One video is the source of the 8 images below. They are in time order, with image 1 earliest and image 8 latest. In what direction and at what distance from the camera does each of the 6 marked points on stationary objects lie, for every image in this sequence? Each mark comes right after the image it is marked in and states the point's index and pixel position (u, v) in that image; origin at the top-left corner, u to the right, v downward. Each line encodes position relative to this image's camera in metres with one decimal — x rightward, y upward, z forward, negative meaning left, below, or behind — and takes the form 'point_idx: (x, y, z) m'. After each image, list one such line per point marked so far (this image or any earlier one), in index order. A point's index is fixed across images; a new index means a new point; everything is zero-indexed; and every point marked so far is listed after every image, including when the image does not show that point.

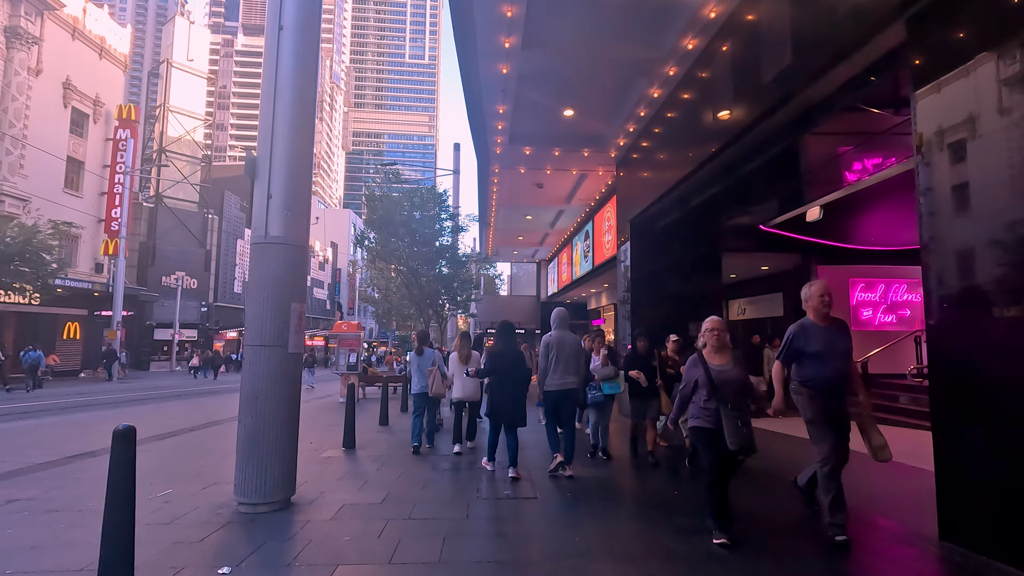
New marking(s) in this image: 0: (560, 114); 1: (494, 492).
0: (+1.0, +3.5, +11.3) m
1: (-0.2, -2.1, +5.7) m
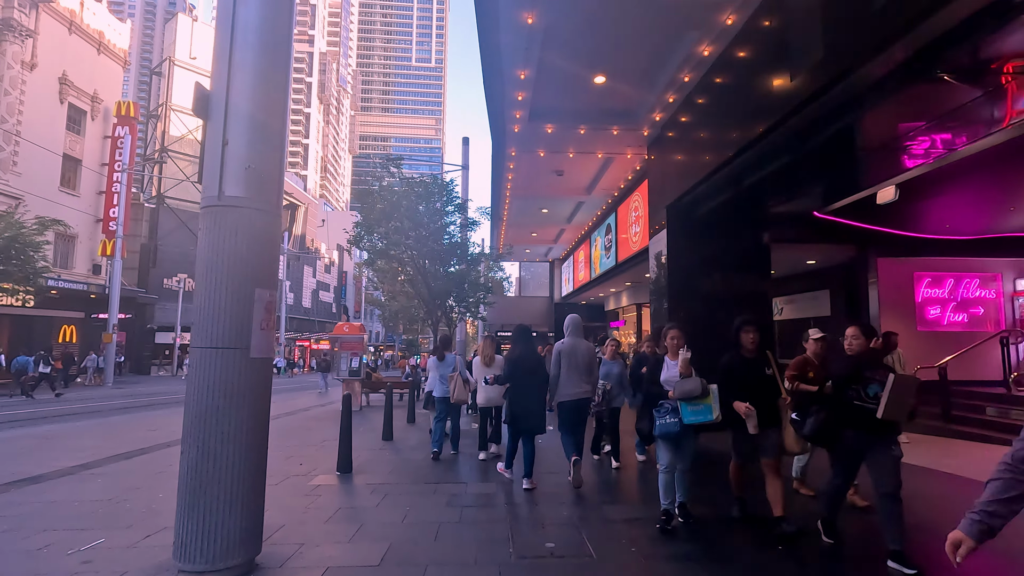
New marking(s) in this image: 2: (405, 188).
0: (+1.4, +3.6, +9.9) m
1: (+0.1, -2.0, +4.3) m
2: (-3.3, +3.2, +16.8) m
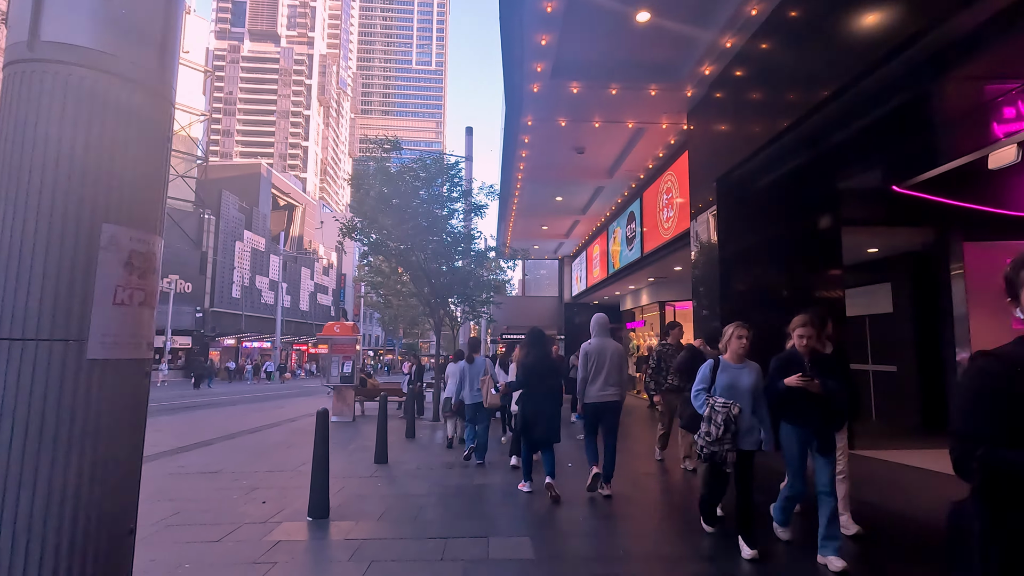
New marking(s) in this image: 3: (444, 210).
0: (+1.7, +3.8, +8.1) m
1: (+0.5, -1.7, +2.5) m
2: (-3.0, +3.3, +15.0) m
3: (-1.7, +2.1, +14.8) m
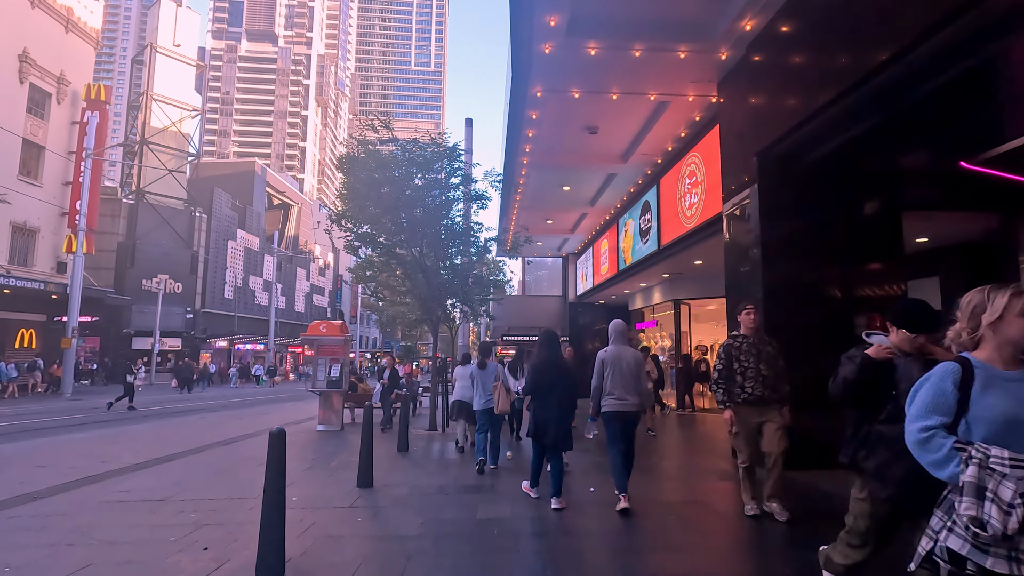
0: (+1.8, +3.9, +6.9) m
1: (+0.6, -1.6, +1.2) m
2: (-2.9, +3.4, +13.7) m
3: (-1.6, +2.2, +13.5) m
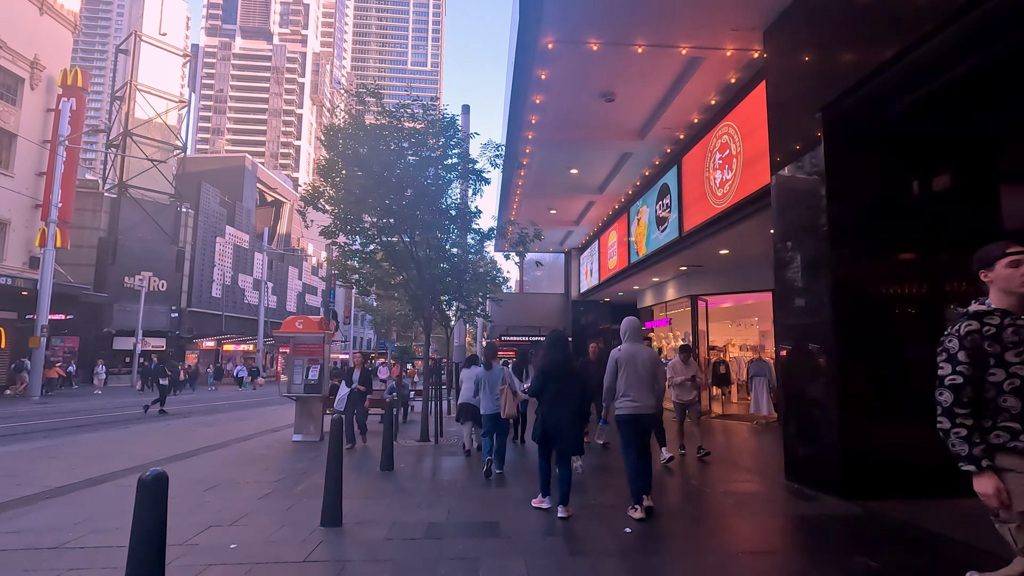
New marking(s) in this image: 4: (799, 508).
0: (+1.9, +4.1, +5.4) m
1: (+0.7, -1.4, -0.3) m
2: (-2.8, +3.6, +12.2) m
3: (-1.5, +2.4, +12.0) m
4: (+3.1, -2.4, +5.9) m
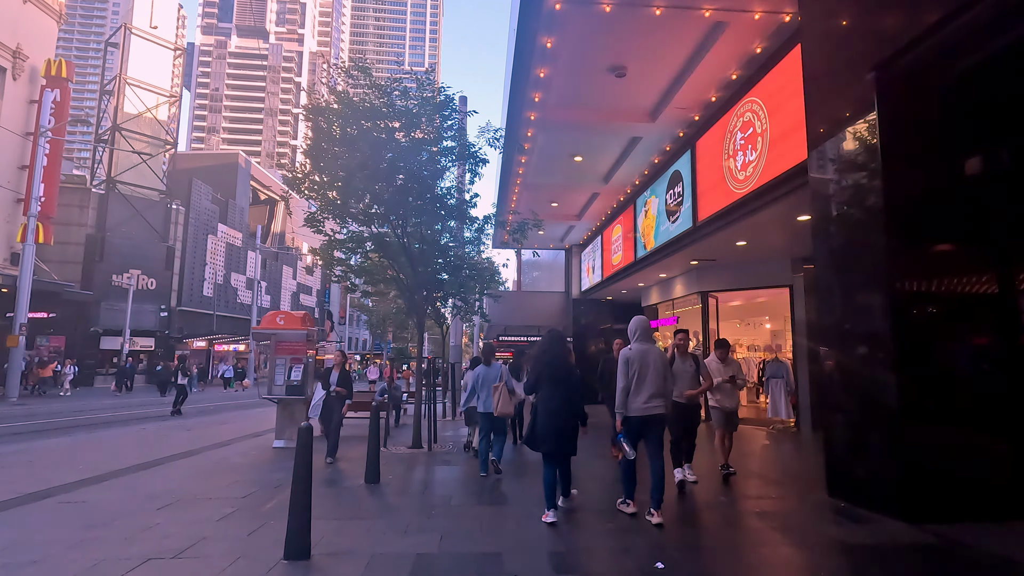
0: (+2.0, +4.3, +4.5) m
1: (+0.8, -1.2, -1.2) m
2: (-2.8, +3.7, +11.3) m
3: (-1.5, +2.5, +11.1) m
4: (+3.1, -2.2, +5.1) m
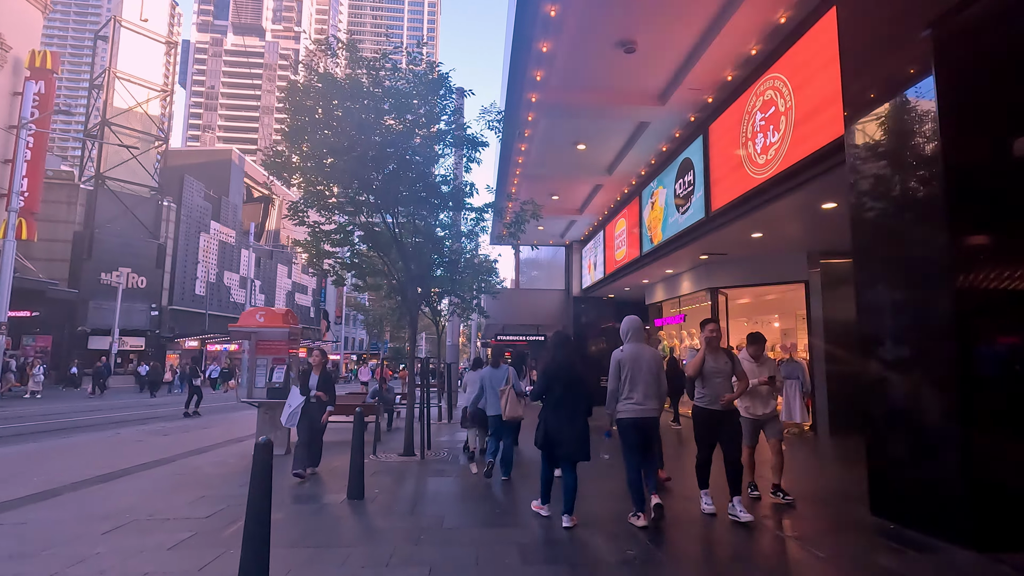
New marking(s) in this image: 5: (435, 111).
0: (+2.0, +4.3, +3.8) m
1: (+0.8, -1.2, -1.9) m
2: (-2.8, +3.8, +10.6) m
3: (-1.5, +2.6, +10.4) m
4: (+3.1, -2.1, +4.3) m
5: (-1.5, +3.2, +10.3) m
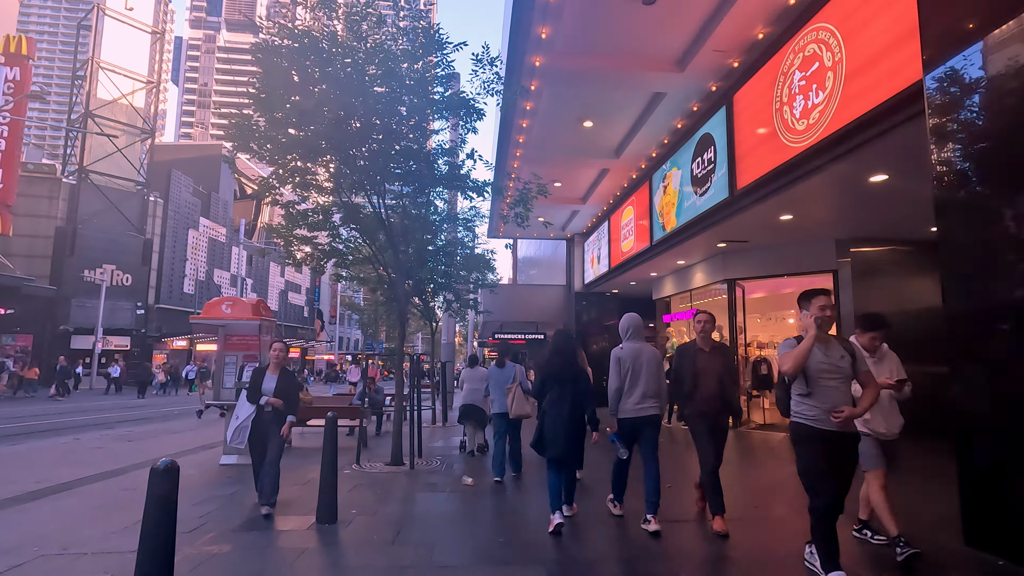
0: (+2.1, +4.5, +2.7) m
1: (+0.9, -1.0, -3.0) m
2: (-2.8, +4.0, +9.5) m
3: (-1.5, +2.8, +9.3) m
4: (+3.2, -1.9, +3.3) m
5: (-1.5, +3.4, +9.2) m
